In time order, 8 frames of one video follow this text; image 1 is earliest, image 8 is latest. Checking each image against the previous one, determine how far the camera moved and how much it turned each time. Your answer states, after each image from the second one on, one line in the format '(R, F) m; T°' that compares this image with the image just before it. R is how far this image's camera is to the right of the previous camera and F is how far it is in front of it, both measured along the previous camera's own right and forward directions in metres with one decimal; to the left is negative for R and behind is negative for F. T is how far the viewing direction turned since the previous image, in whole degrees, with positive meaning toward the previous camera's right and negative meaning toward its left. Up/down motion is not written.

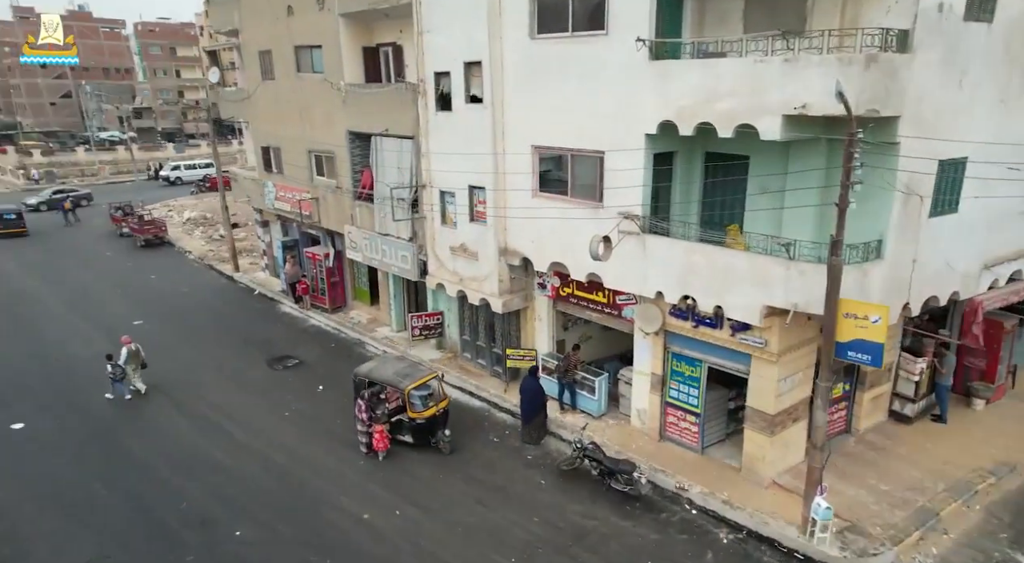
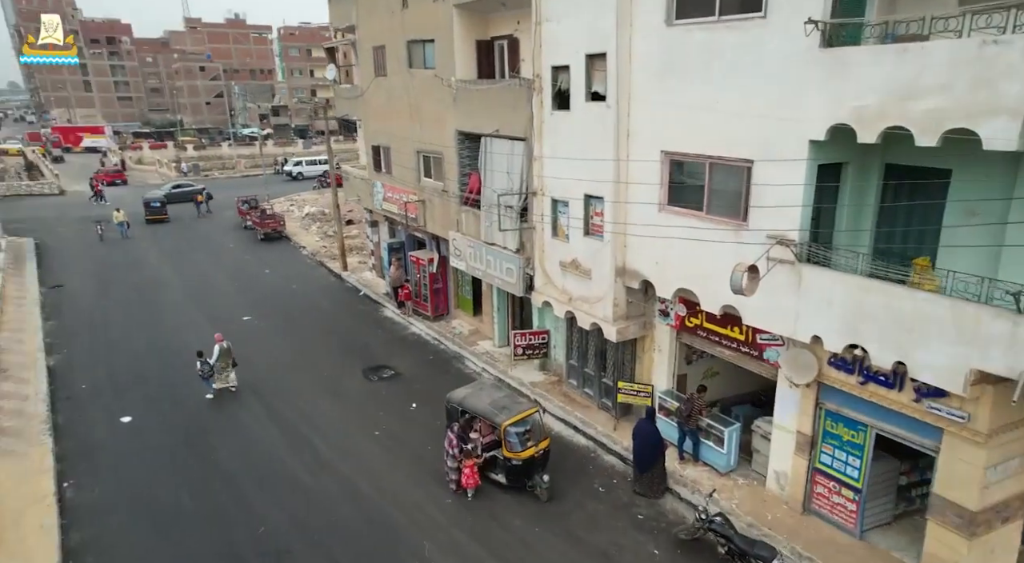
(-0.1, +1.5) m; -9°
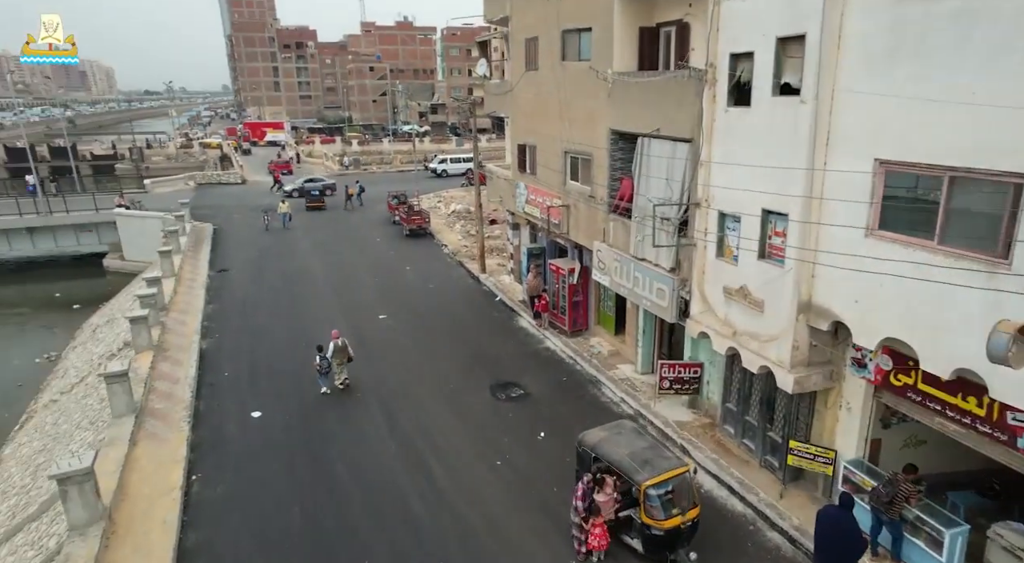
(-0.2, +1.6) m; -12°
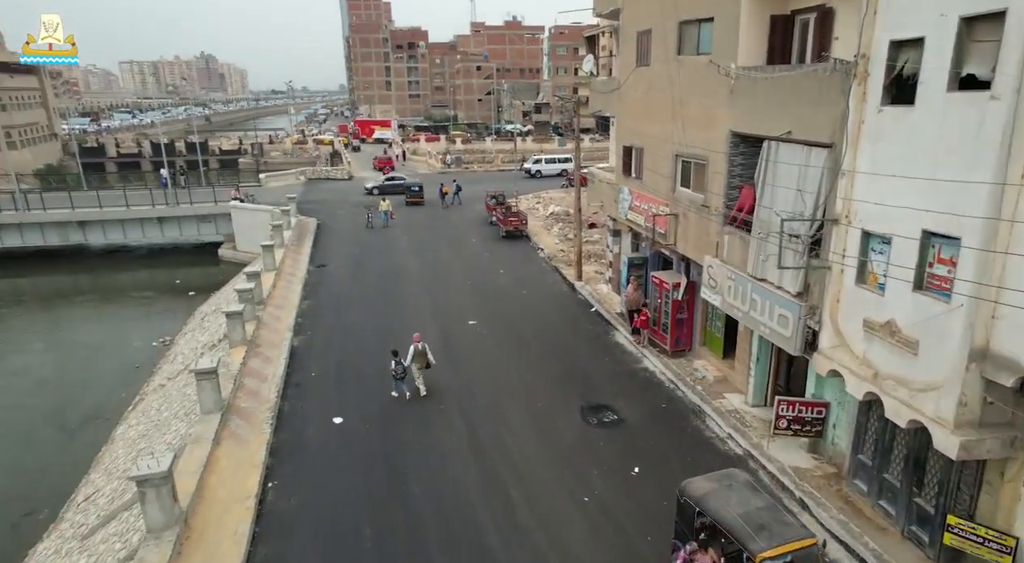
(0.0, +1.1) m; -8°
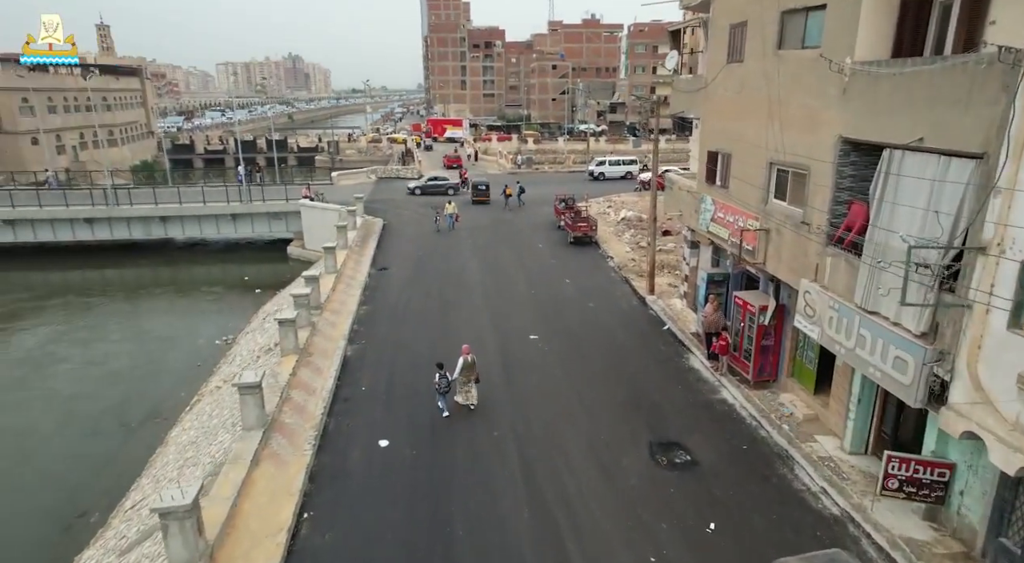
(+0.1, +1.3) m; -6°
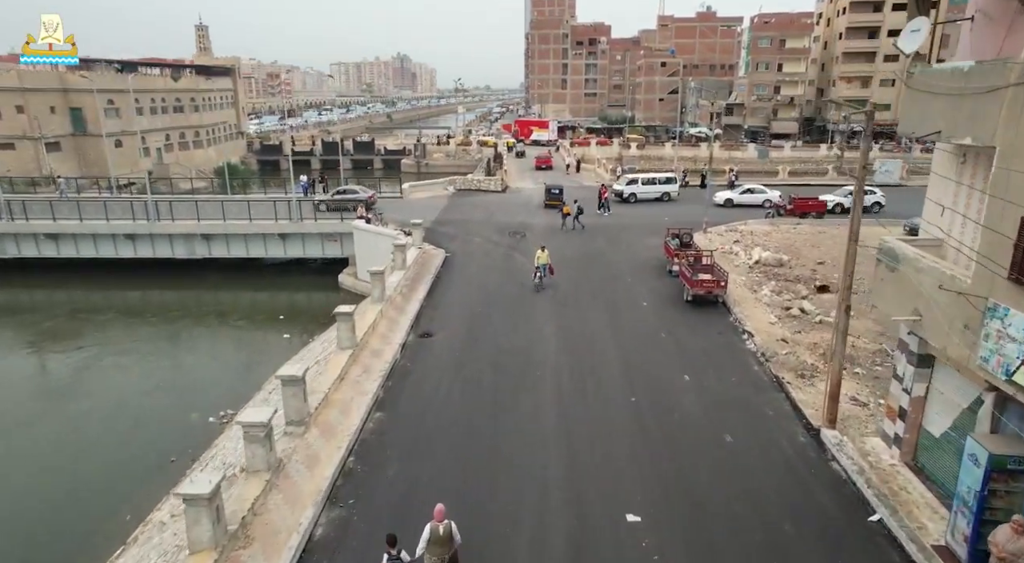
(0.0, +7.6) m; -8°
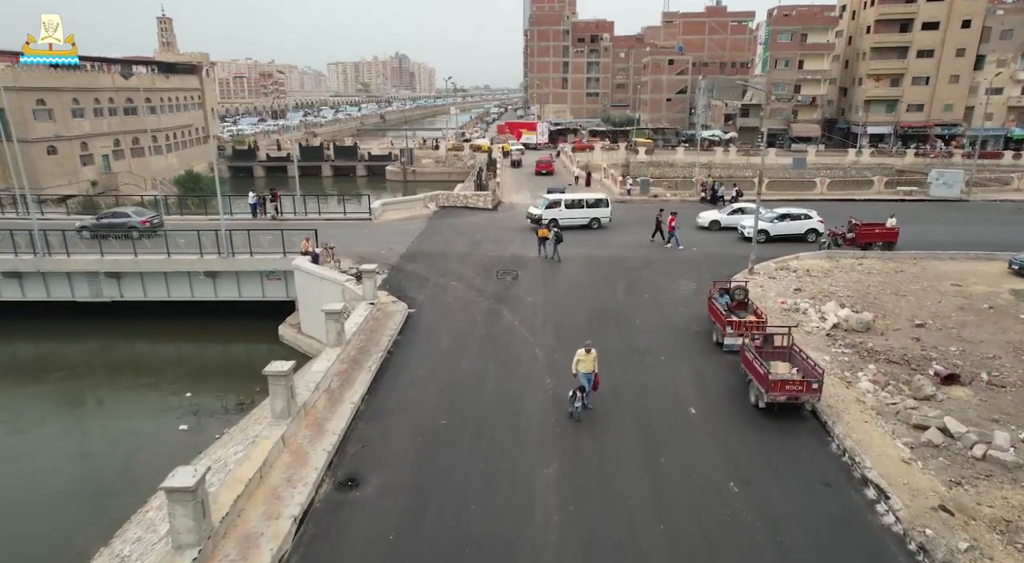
(+0.4, +7.5) m; 0°
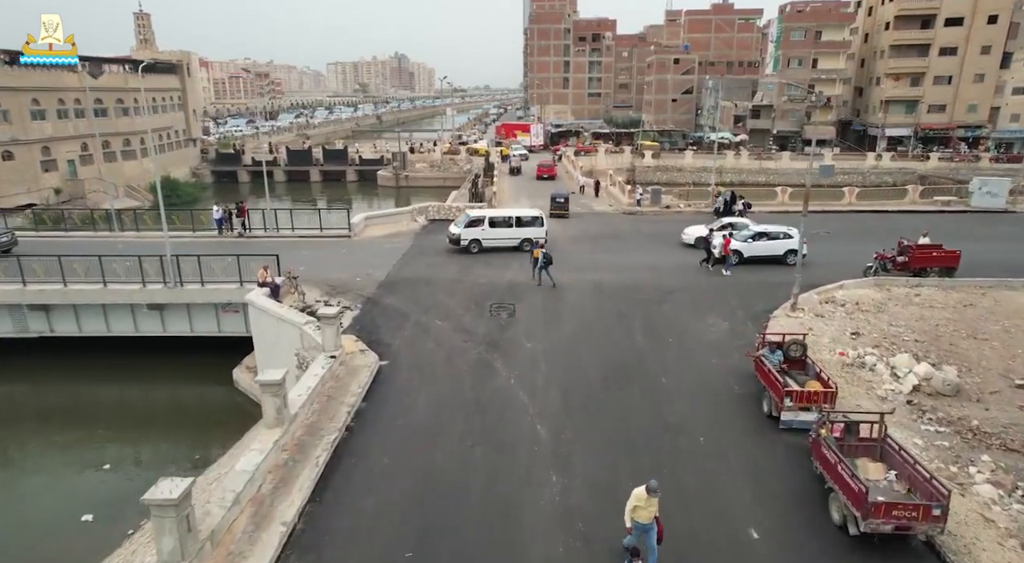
(+0.1, +4.2) m; 0°
